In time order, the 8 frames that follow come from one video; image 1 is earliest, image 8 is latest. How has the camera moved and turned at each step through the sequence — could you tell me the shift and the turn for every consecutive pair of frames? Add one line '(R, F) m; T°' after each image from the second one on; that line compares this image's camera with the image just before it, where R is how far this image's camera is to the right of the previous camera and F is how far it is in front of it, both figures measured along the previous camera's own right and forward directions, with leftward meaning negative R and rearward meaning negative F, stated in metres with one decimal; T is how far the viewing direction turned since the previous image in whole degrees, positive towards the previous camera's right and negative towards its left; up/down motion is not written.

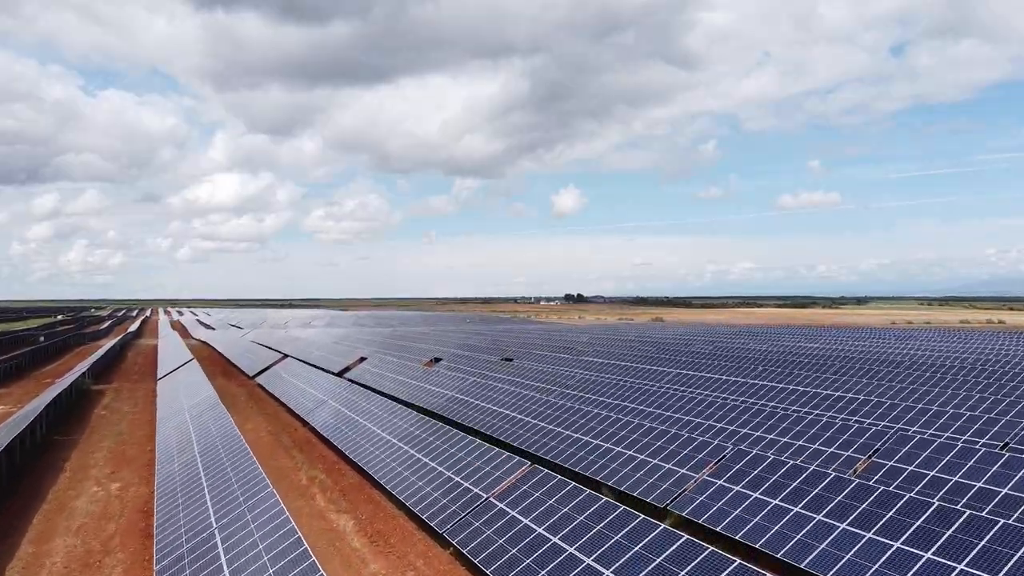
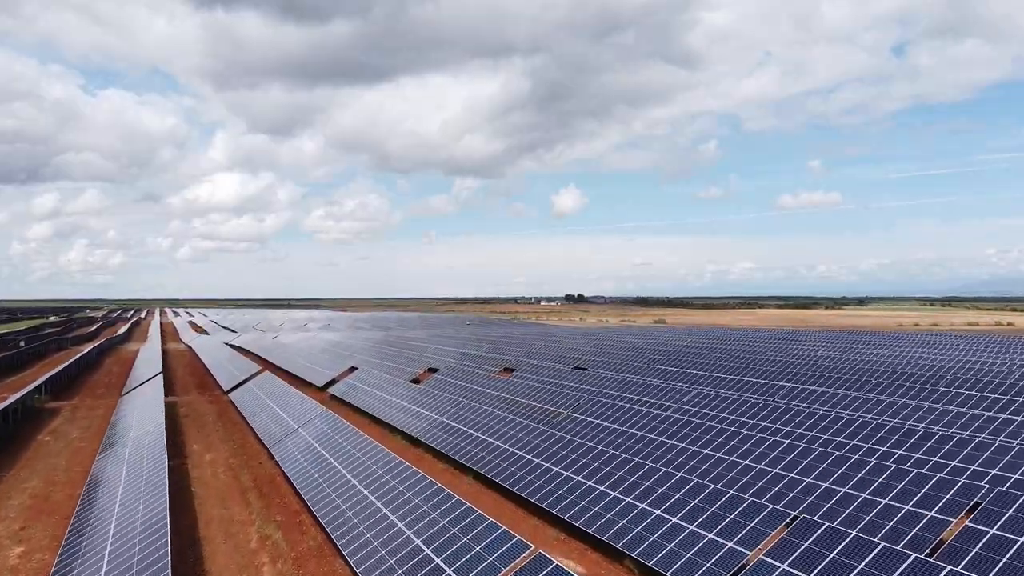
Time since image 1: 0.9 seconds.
(0.0, +0.1) m; 0°
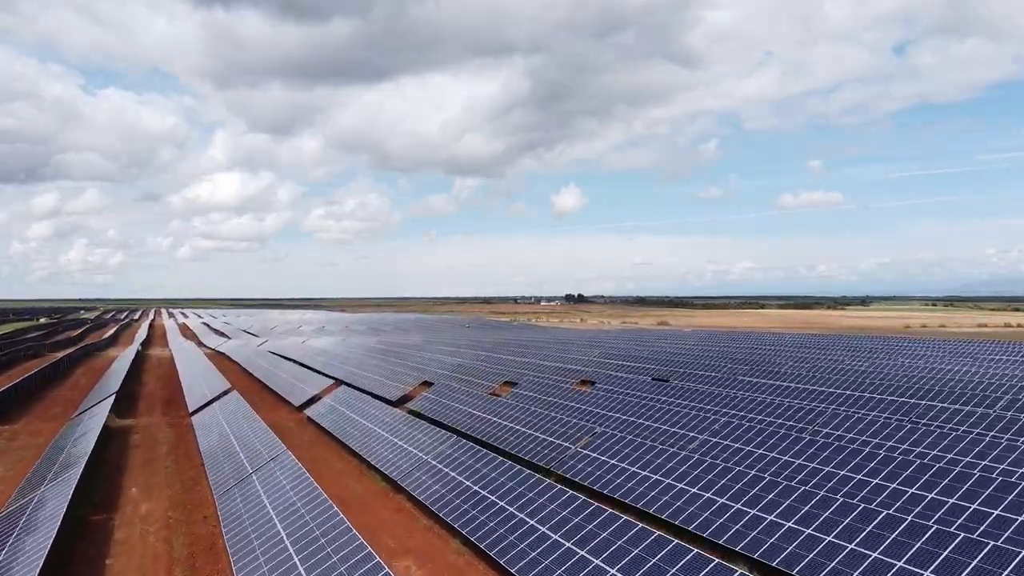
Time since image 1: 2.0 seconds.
(0.0, +0.3) m; 0°
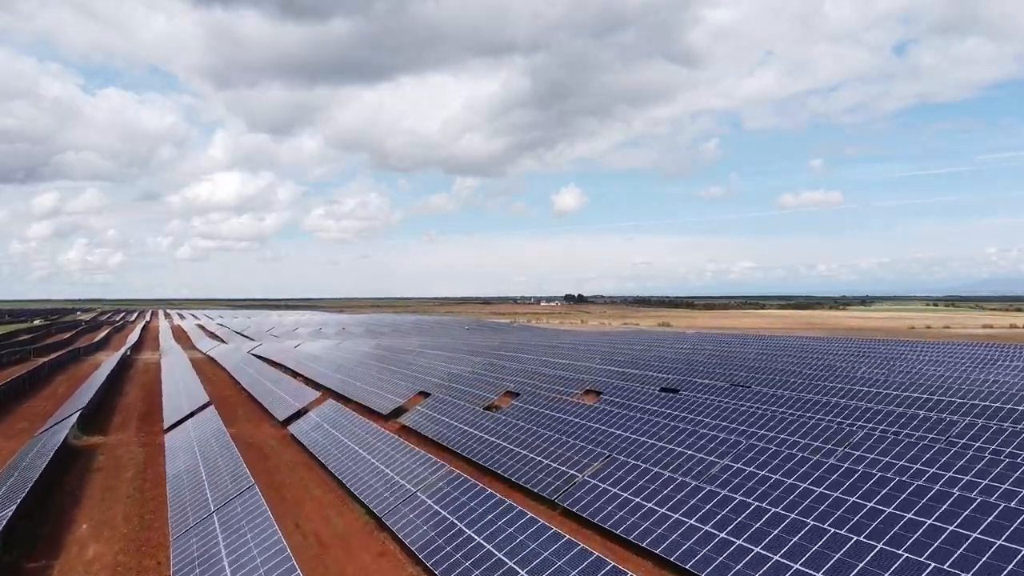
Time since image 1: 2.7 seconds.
(0.0, +0.3) m; 0°
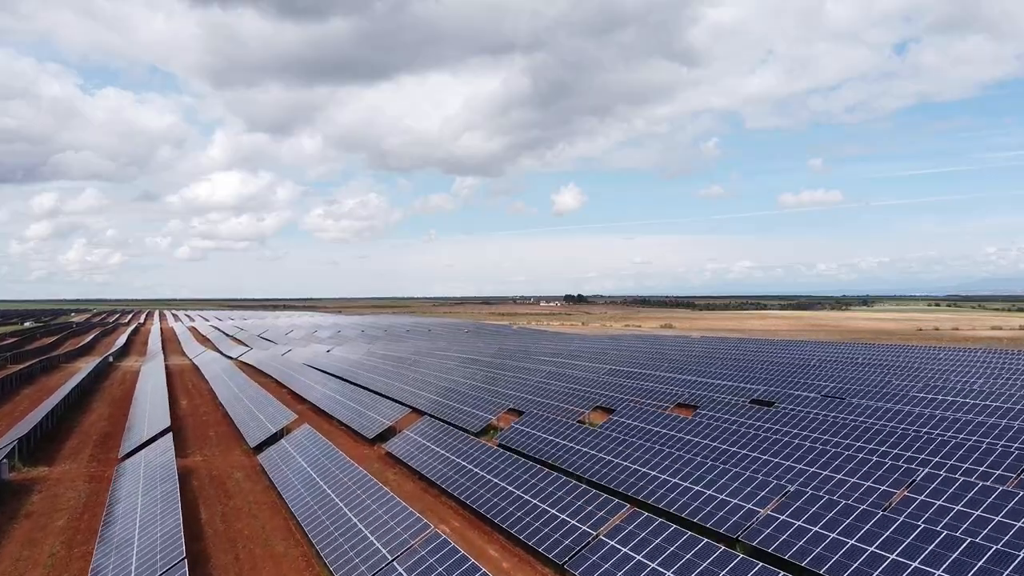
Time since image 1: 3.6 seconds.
(0.0, +0.5) m; 0°
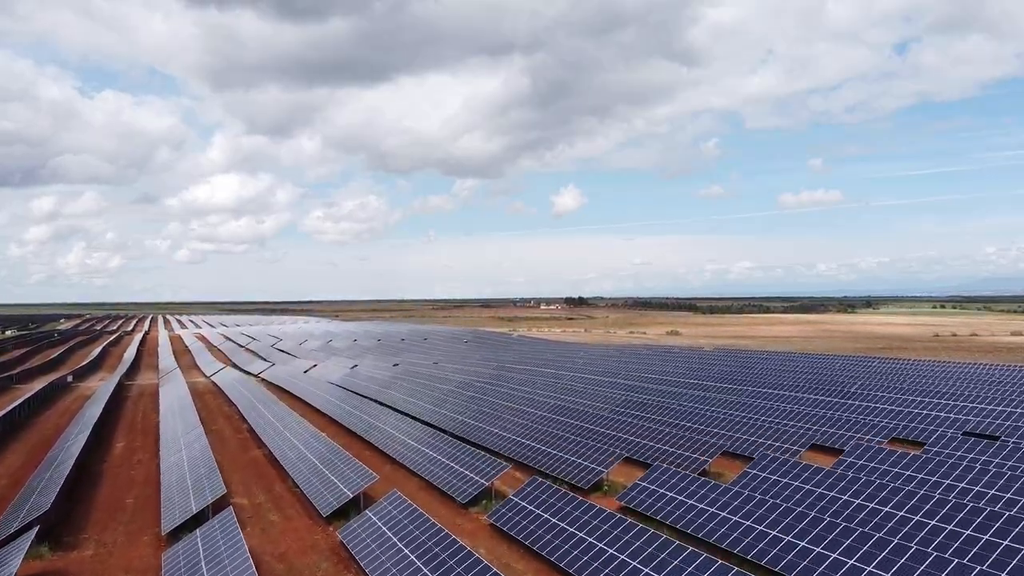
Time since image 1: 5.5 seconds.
(0.0, +0.8) m; 0°
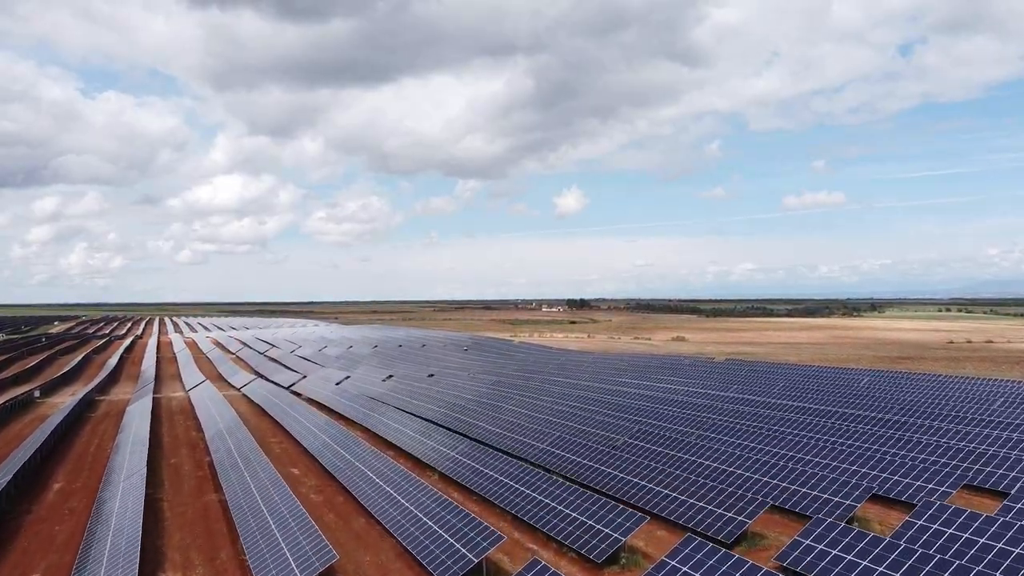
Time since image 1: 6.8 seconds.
(0.0, +0.6) m; 0°
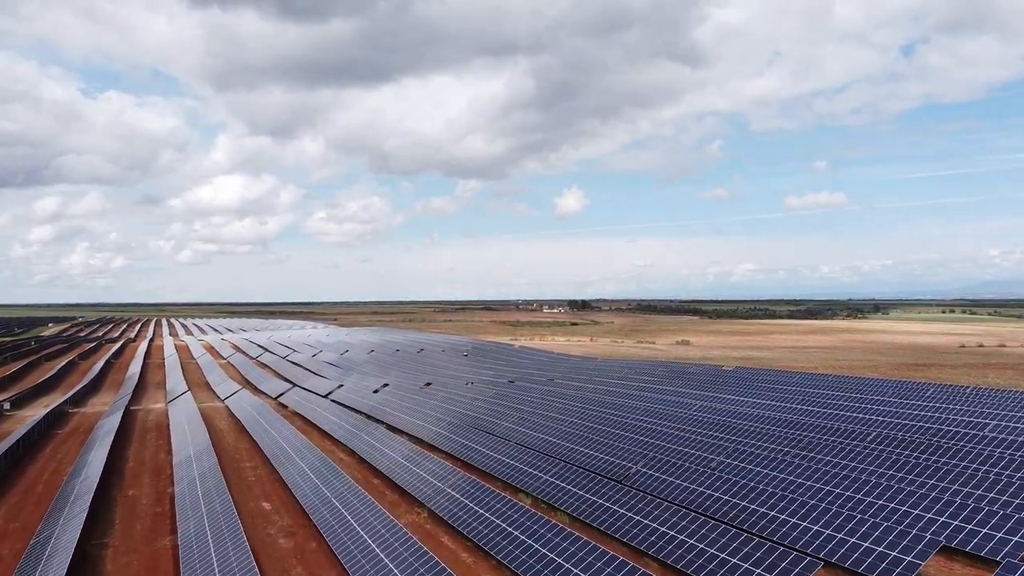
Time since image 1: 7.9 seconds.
(0.0, +0.4) m; 0°
